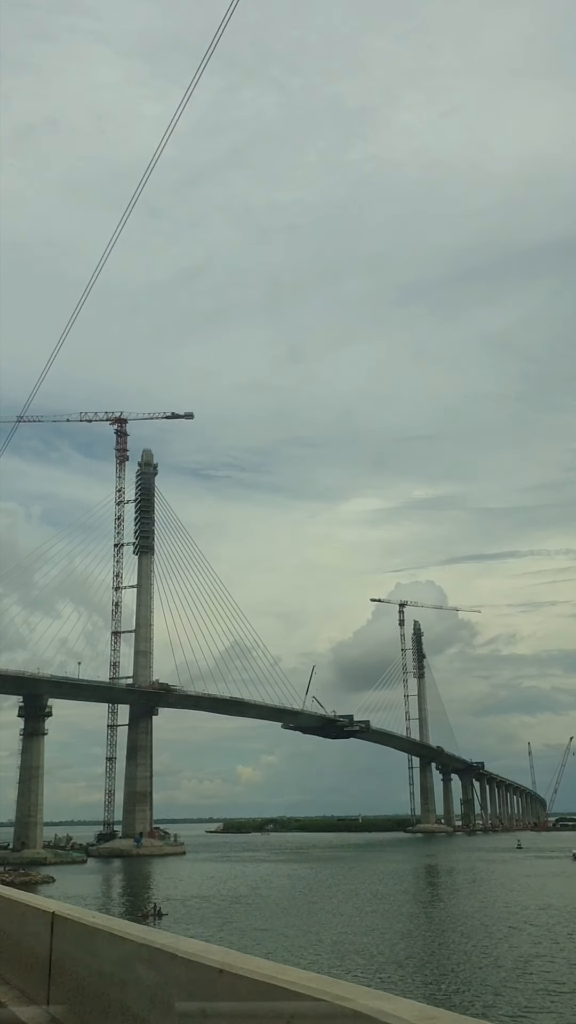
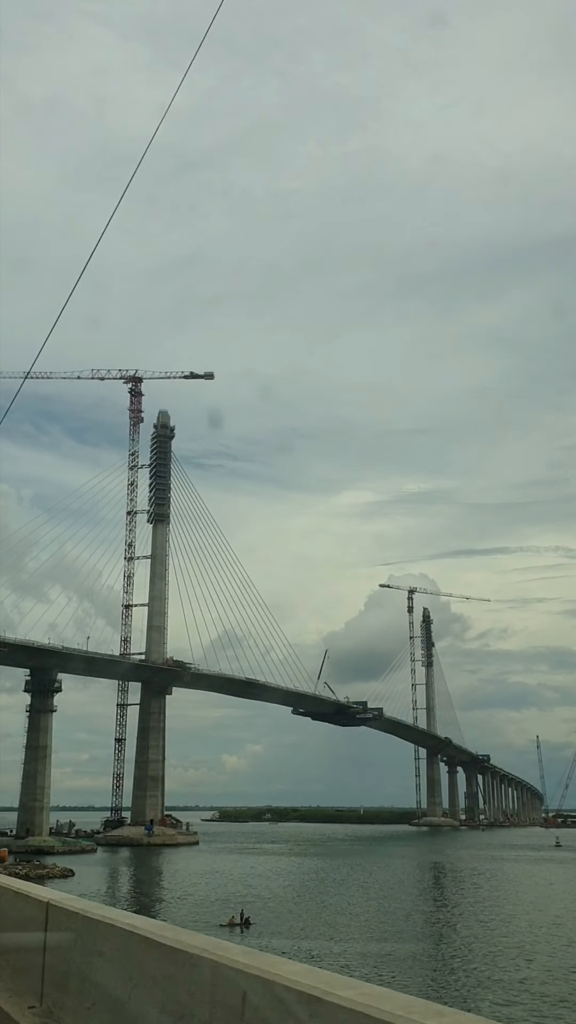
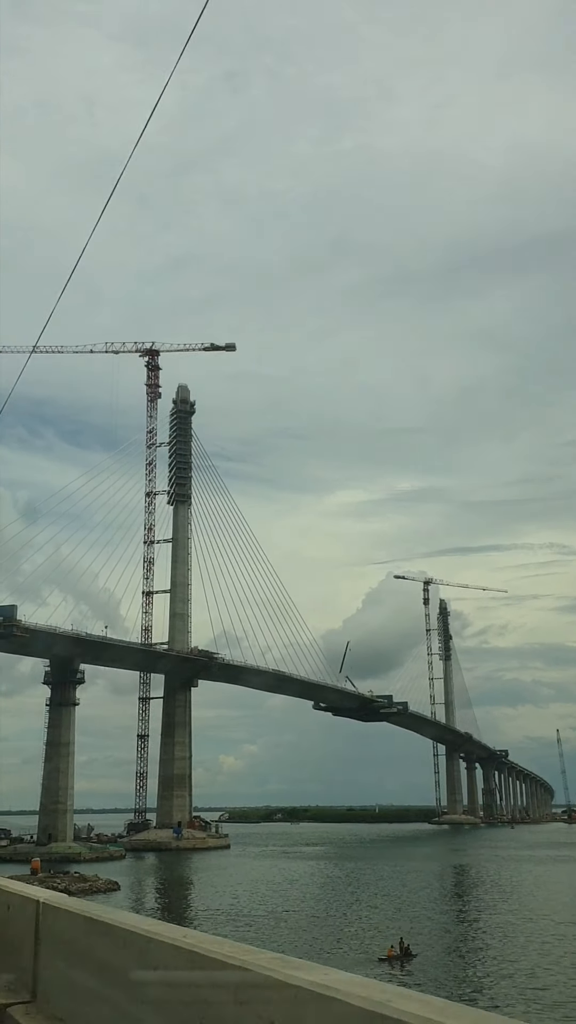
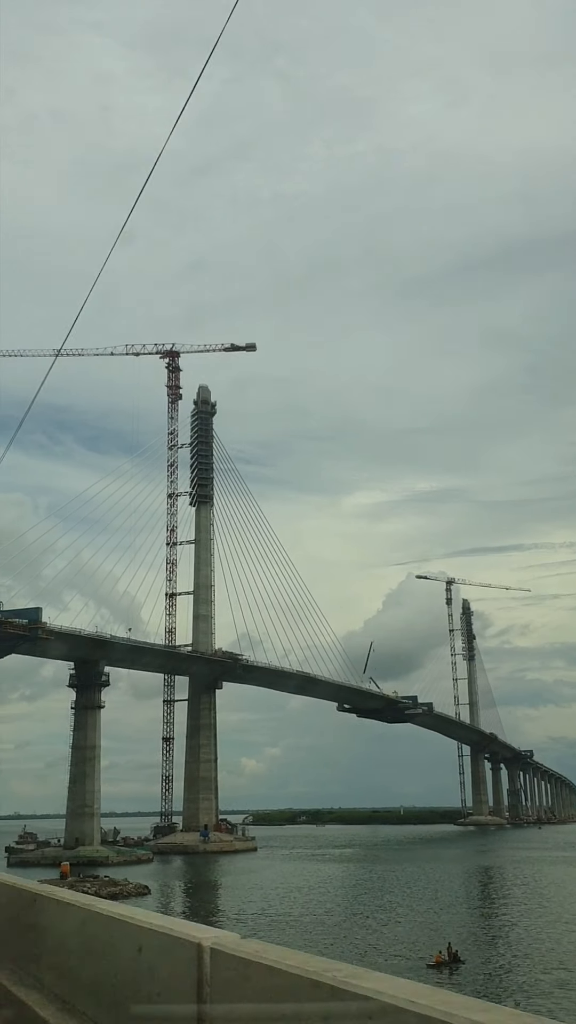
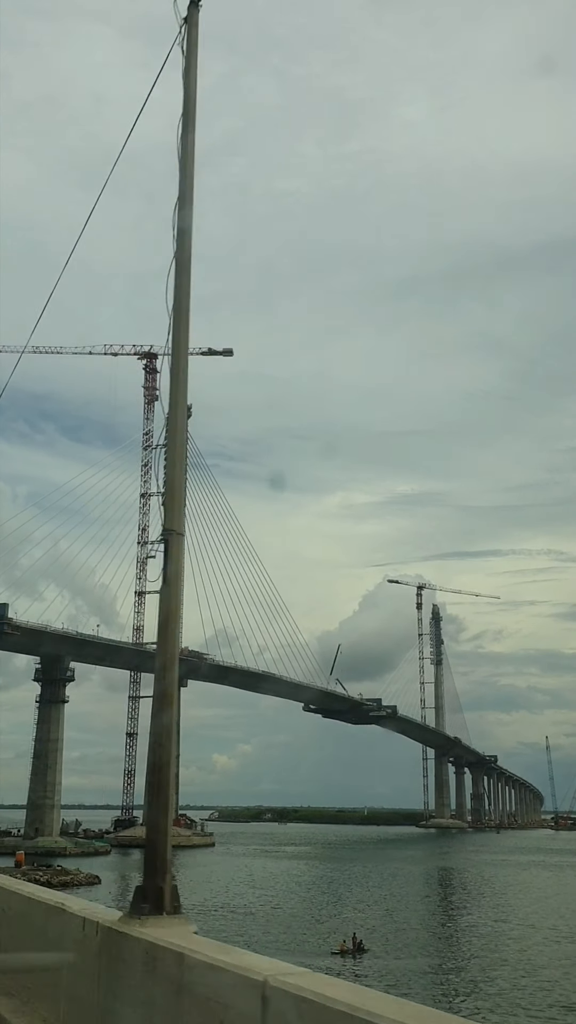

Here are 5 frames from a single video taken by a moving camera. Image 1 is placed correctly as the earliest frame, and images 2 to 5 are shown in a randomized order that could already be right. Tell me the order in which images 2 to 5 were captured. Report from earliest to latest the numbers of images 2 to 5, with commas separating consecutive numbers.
2, 5, 3, 4
